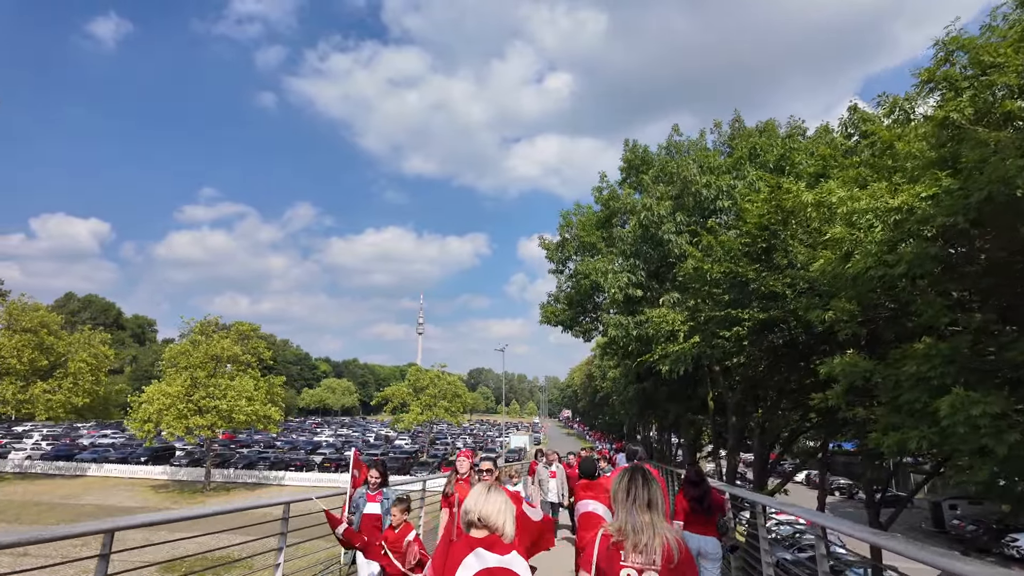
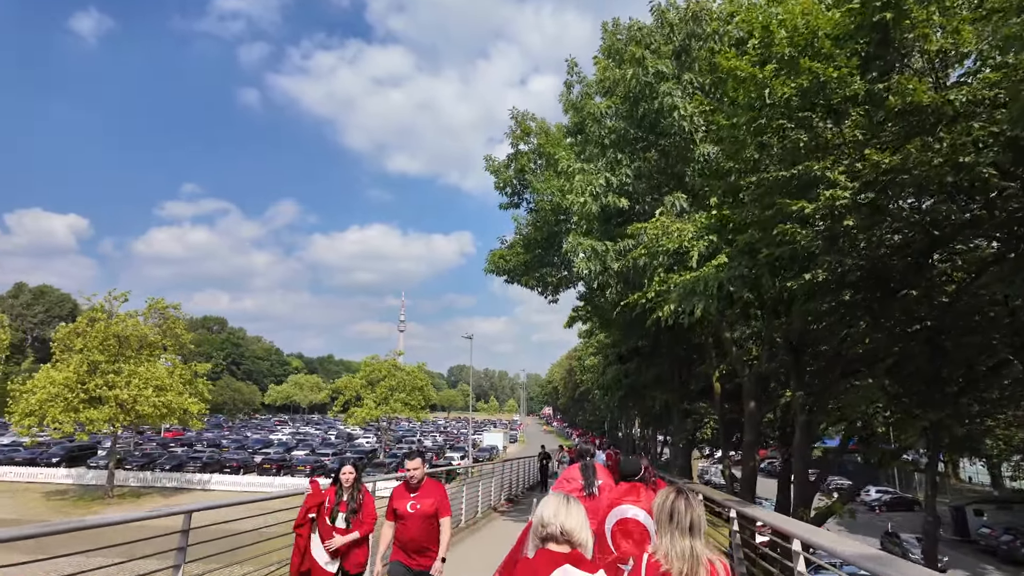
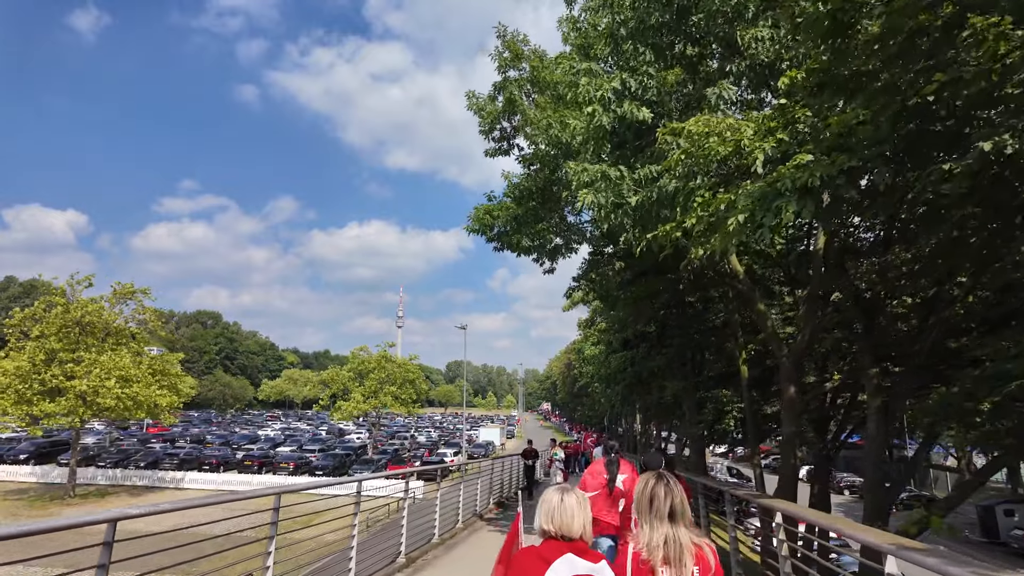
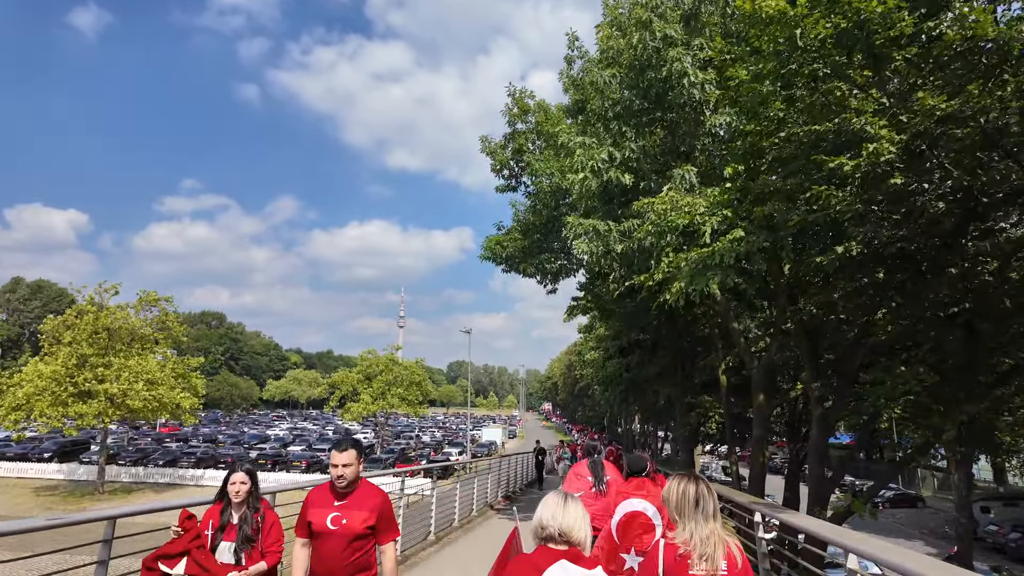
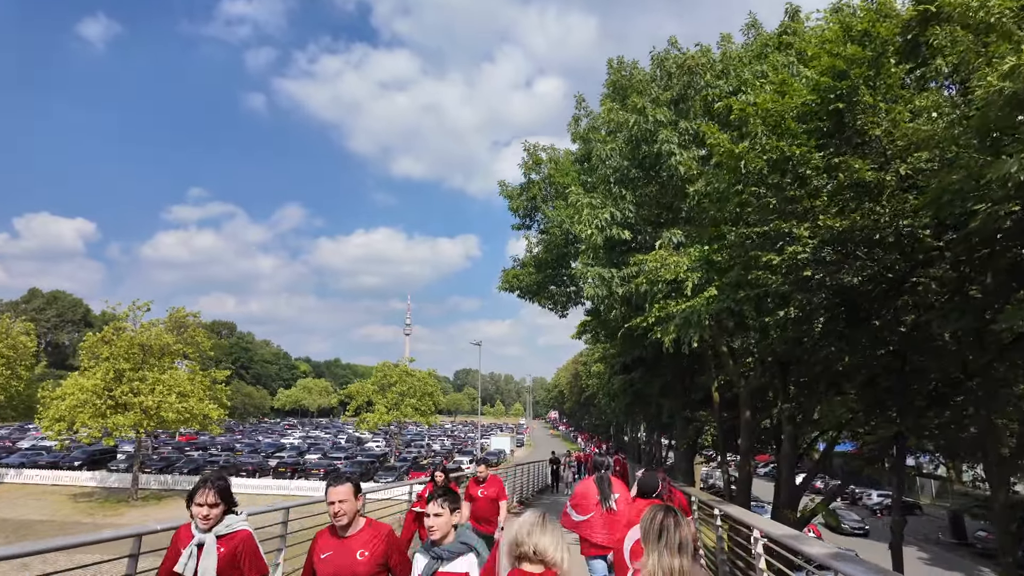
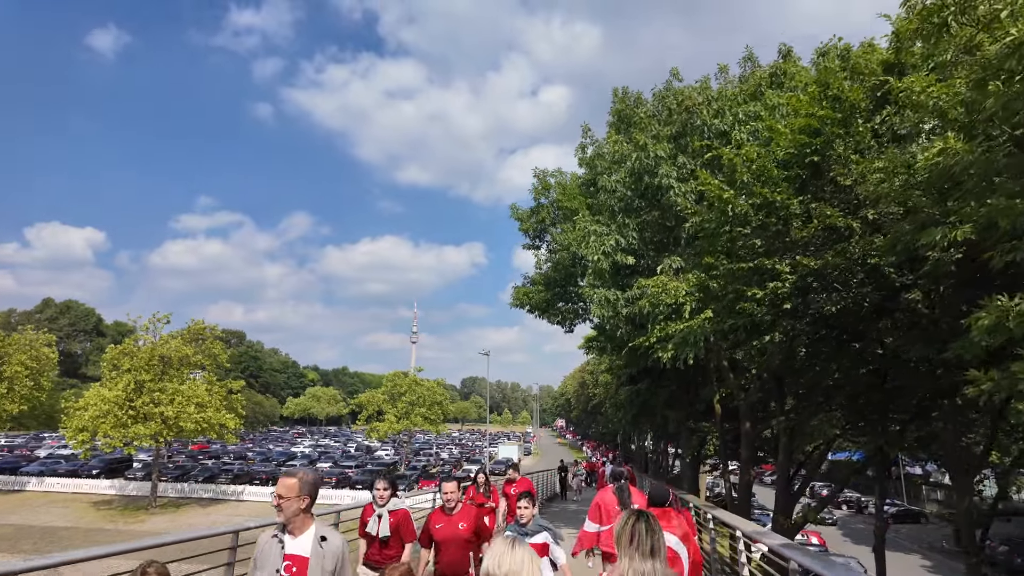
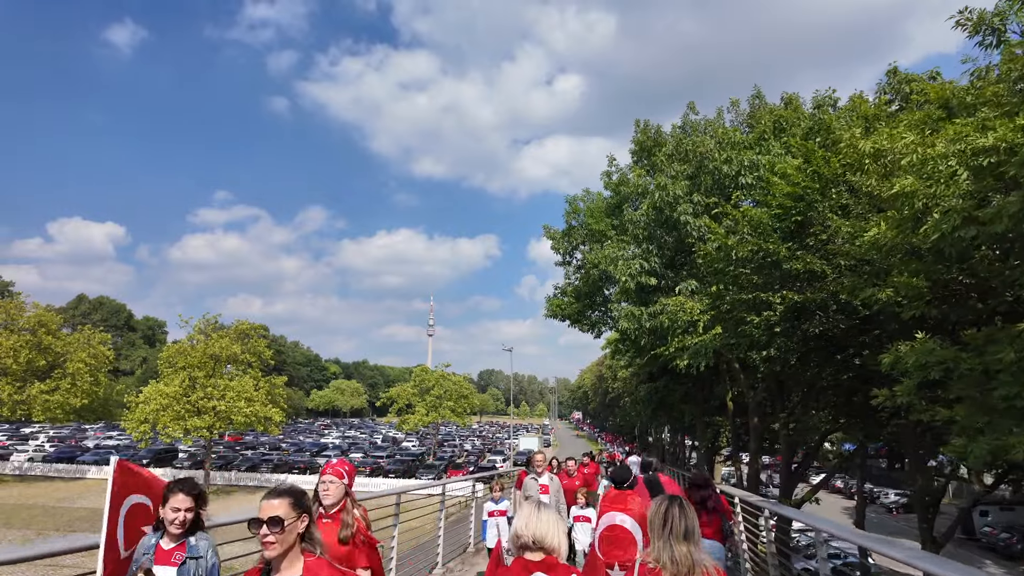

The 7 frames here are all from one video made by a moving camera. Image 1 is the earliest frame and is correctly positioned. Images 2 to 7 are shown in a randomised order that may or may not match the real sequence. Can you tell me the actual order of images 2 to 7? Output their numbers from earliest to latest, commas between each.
7, 6, 5, 2, 4, 3
